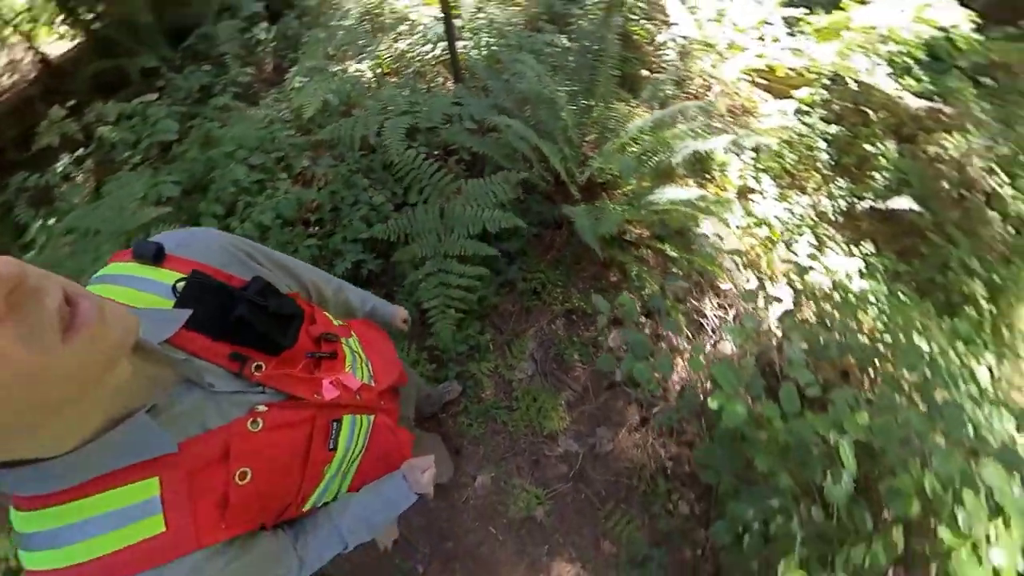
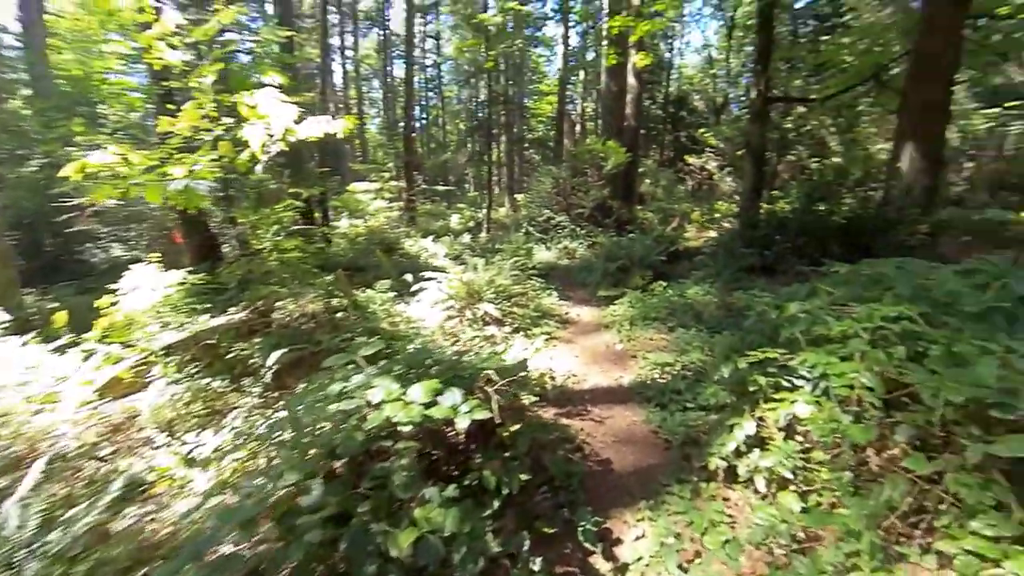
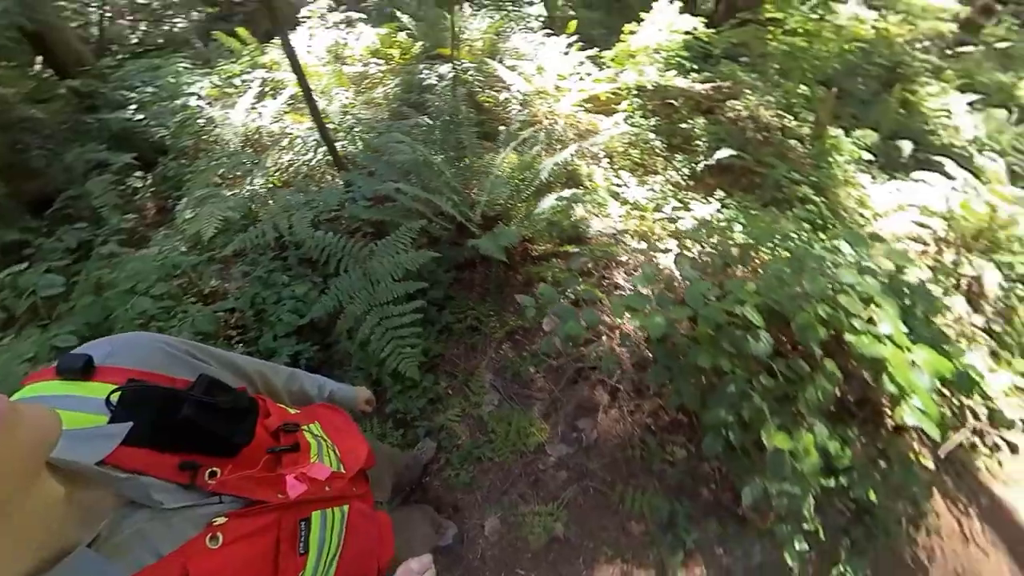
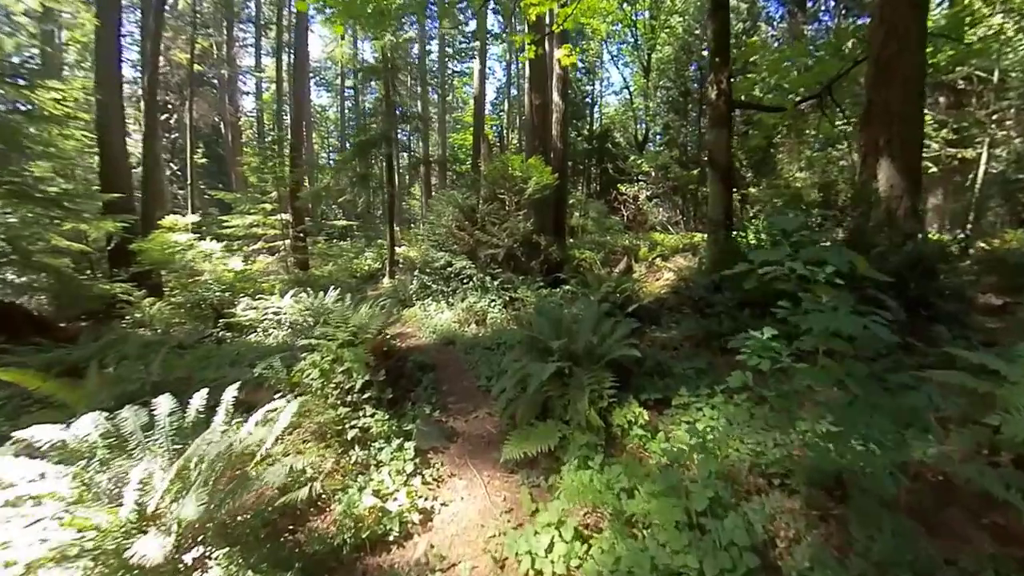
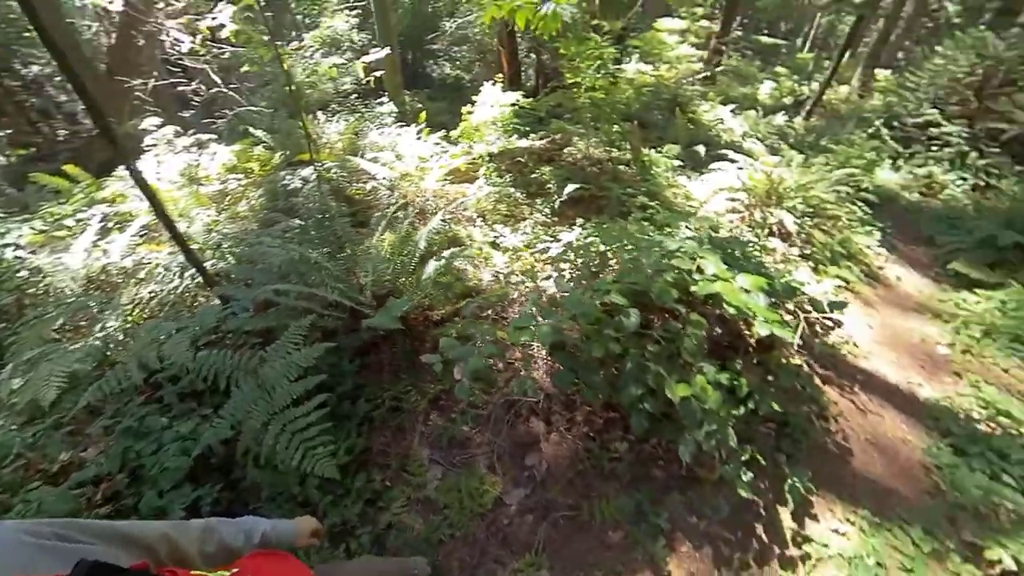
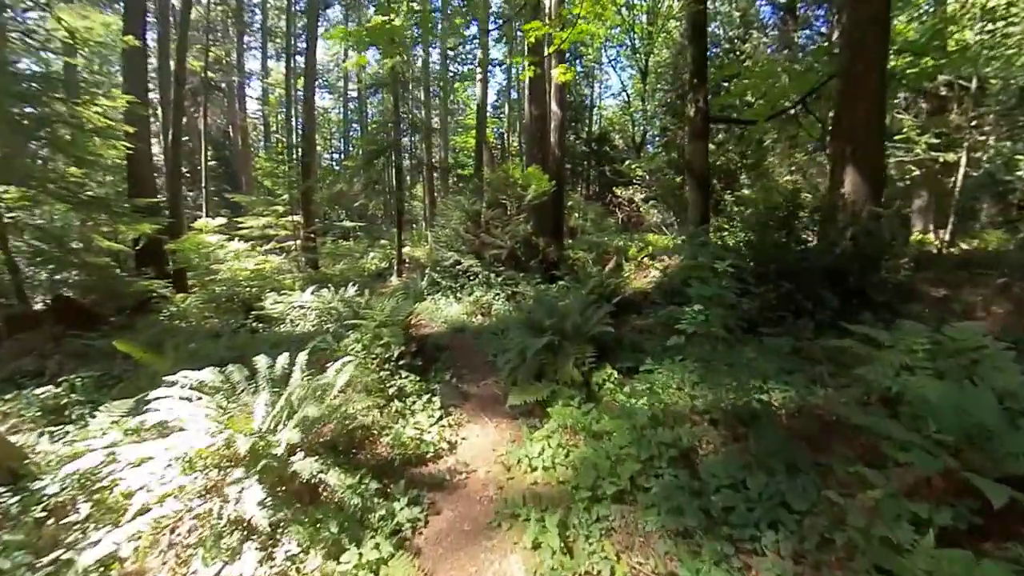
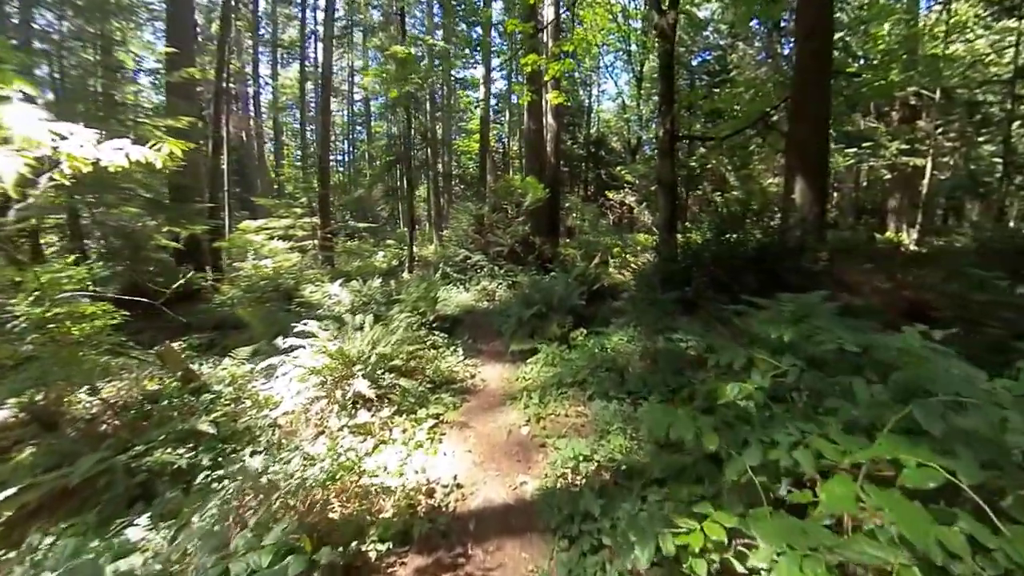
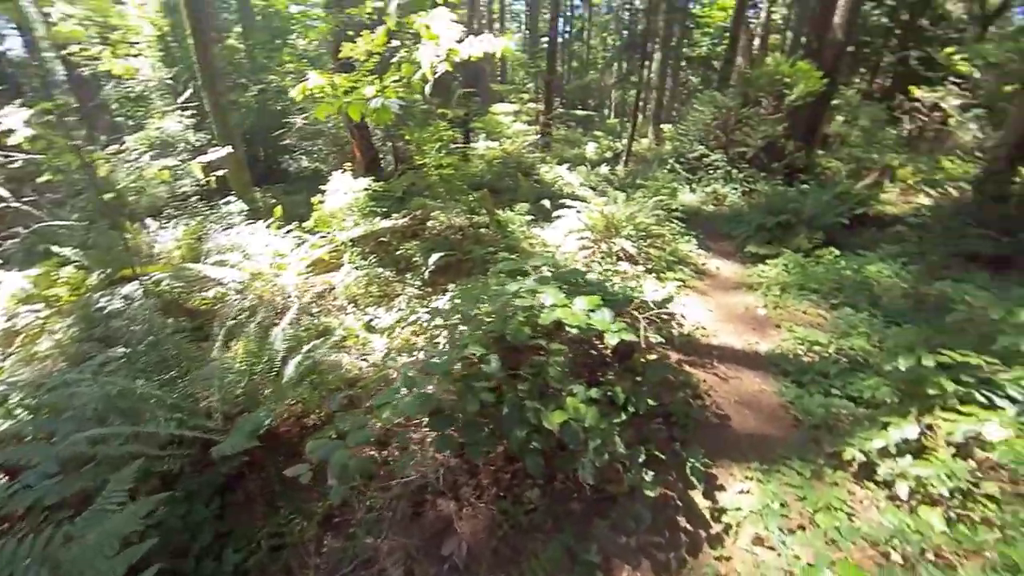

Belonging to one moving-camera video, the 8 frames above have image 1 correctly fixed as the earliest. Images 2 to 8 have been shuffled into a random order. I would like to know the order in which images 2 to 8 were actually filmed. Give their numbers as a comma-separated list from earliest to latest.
3, 5, 8, 2, 7, 6, 4
